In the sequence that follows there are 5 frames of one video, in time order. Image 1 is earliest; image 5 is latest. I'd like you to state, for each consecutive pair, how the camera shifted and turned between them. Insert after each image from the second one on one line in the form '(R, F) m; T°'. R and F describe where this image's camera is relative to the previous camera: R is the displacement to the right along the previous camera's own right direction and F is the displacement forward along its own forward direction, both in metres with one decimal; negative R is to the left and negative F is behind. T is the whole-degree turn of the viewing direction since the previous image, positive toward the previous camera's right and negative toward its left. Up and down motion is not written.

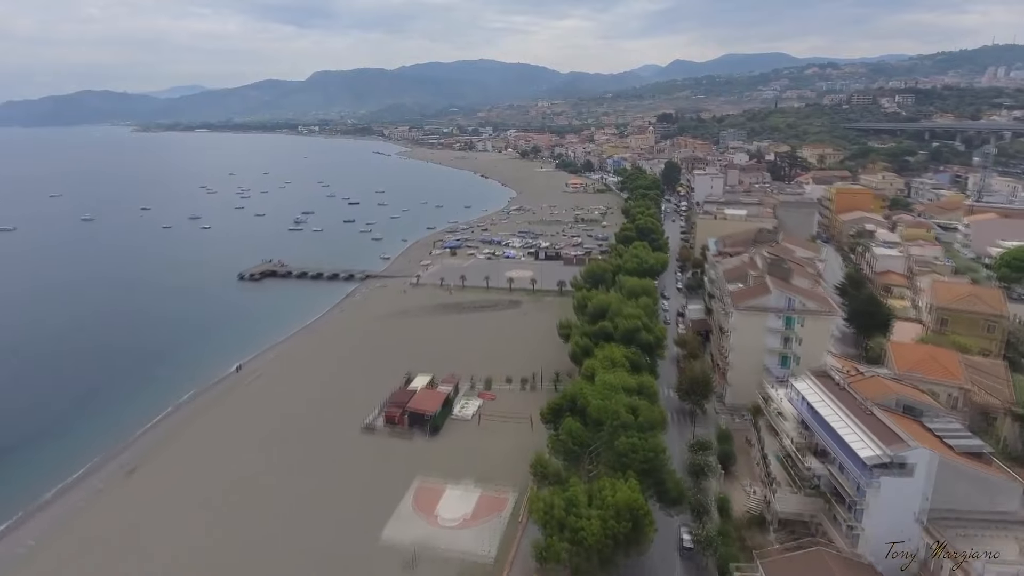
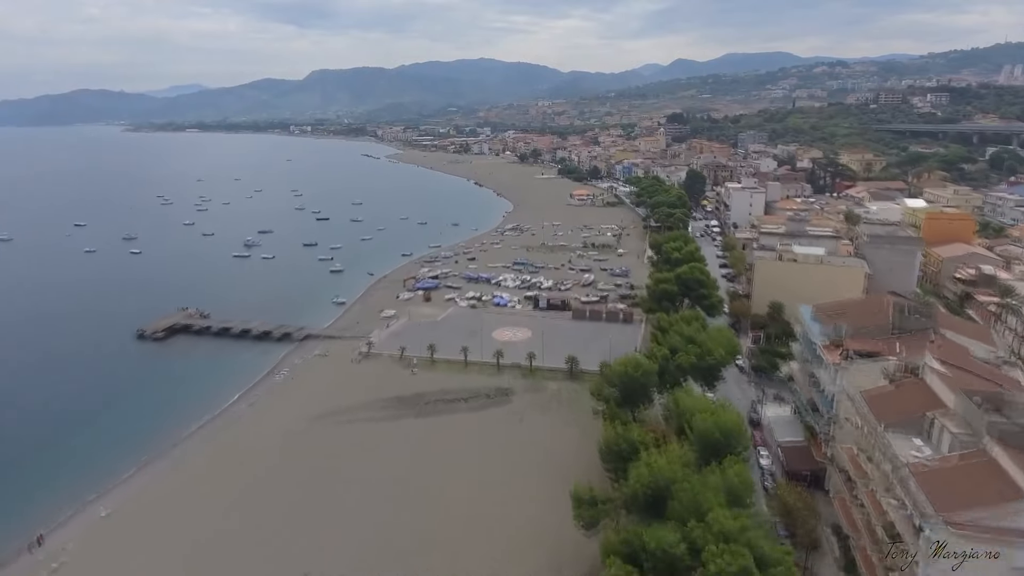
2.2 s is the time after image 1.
(+0.5, +12.1) m; 0°
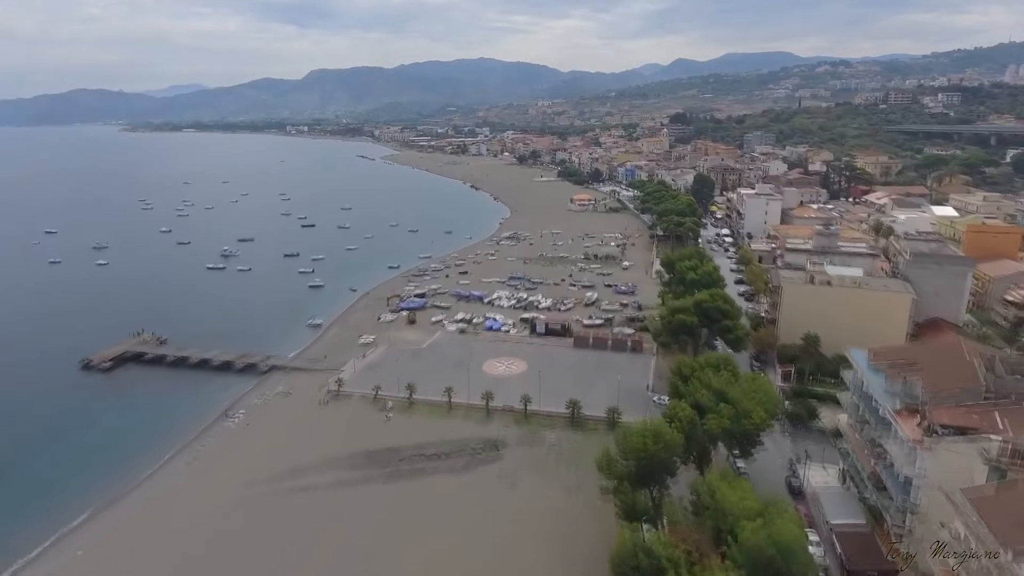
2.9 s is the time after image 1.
(+0.3, +4.1) m; 0°
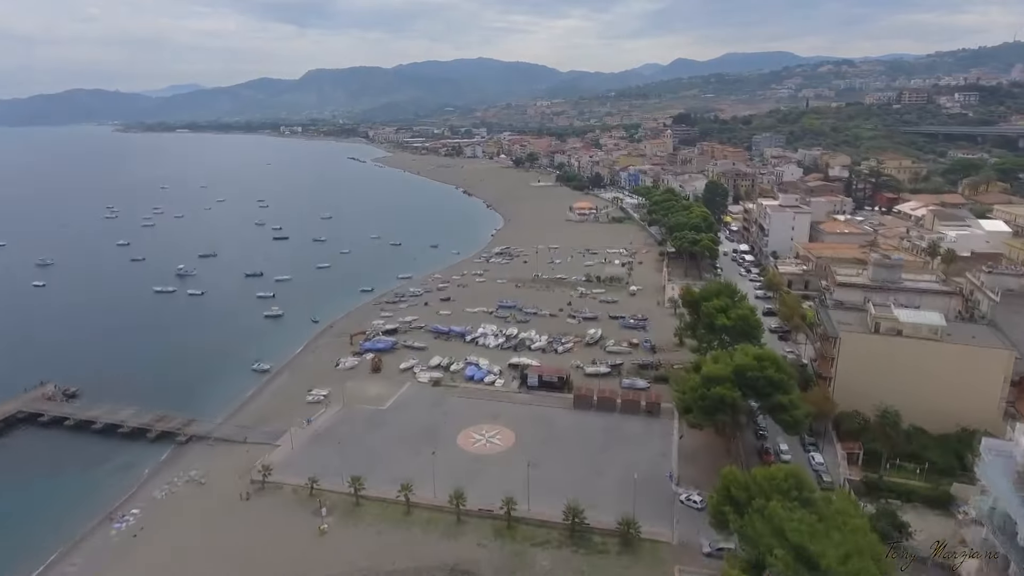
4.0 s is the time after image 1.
(+0.6, +6.2) m; 0°
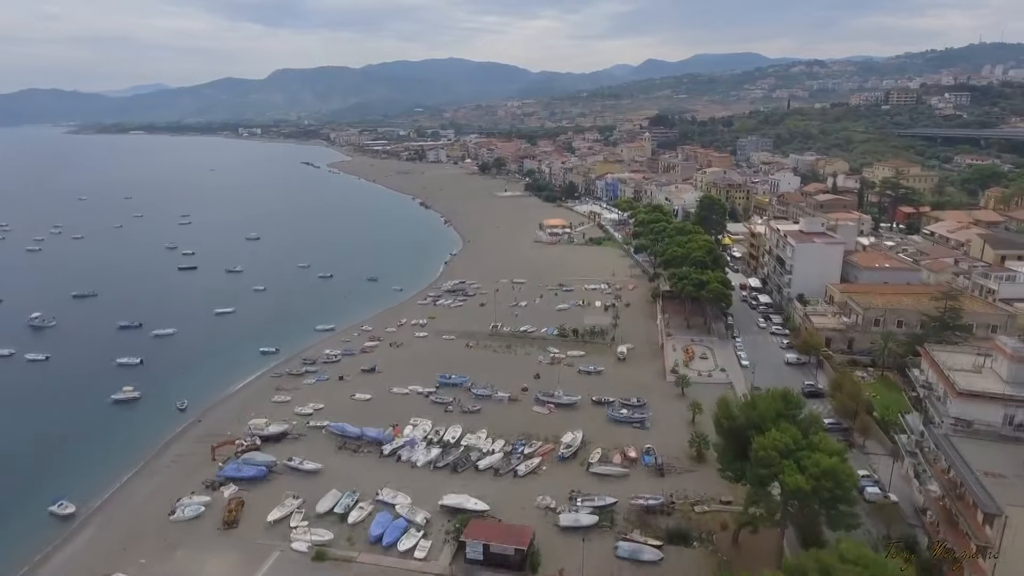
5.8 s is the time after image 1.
(+1.3, +10.2) m; +2°
